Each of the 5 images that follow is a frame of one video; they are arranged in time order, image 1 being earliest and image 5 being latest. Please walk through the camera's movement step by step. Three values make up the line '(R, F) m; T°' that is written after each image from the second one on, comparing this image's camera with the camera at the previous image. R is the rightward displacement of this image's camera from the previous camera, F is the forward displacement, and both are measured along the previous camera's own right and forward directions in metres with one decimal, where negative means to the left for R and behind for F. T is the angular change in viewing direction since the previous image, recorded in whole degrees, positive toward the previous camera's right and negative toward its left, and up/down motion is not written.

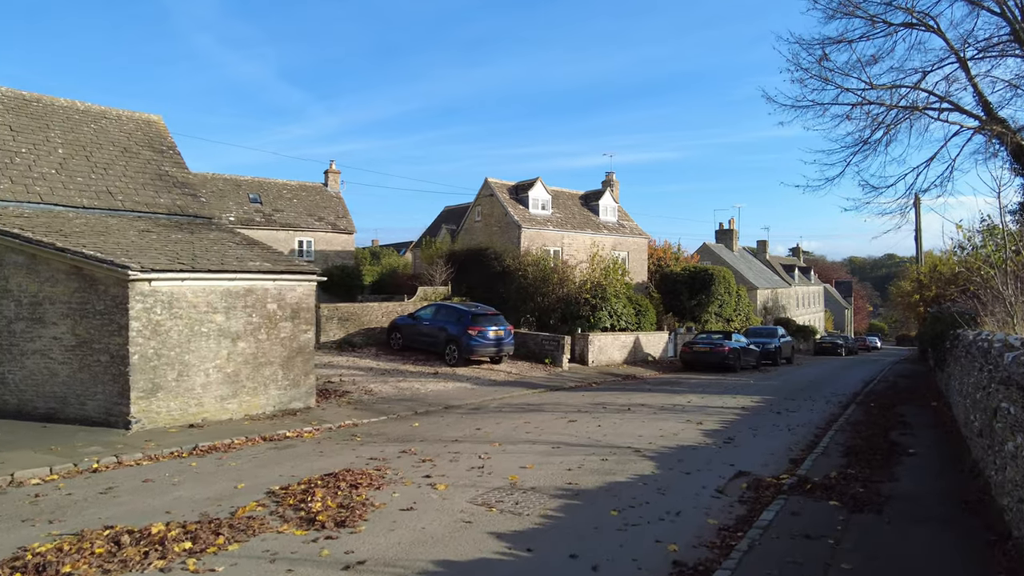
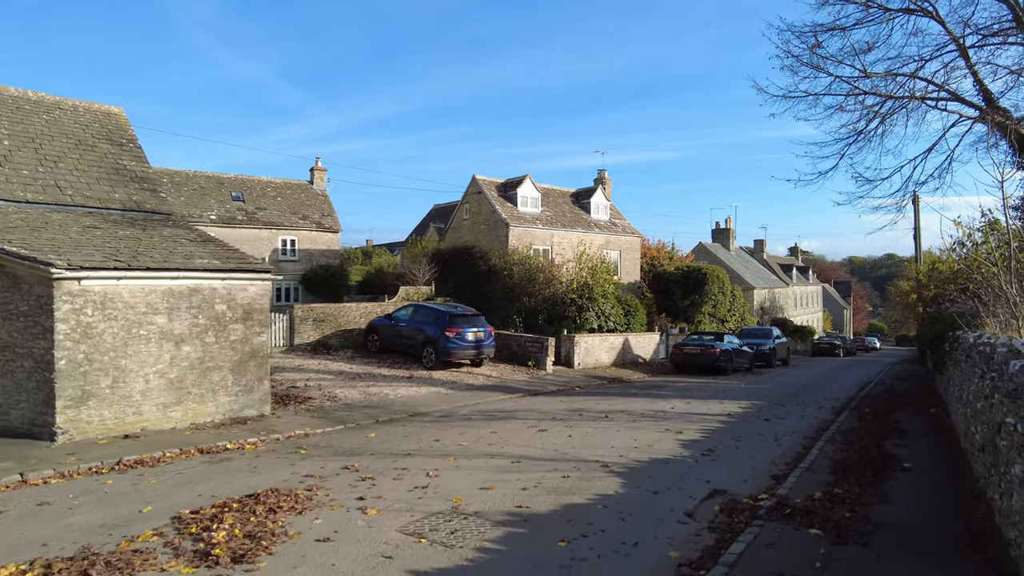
(+0.5, +0.7) m; 0°
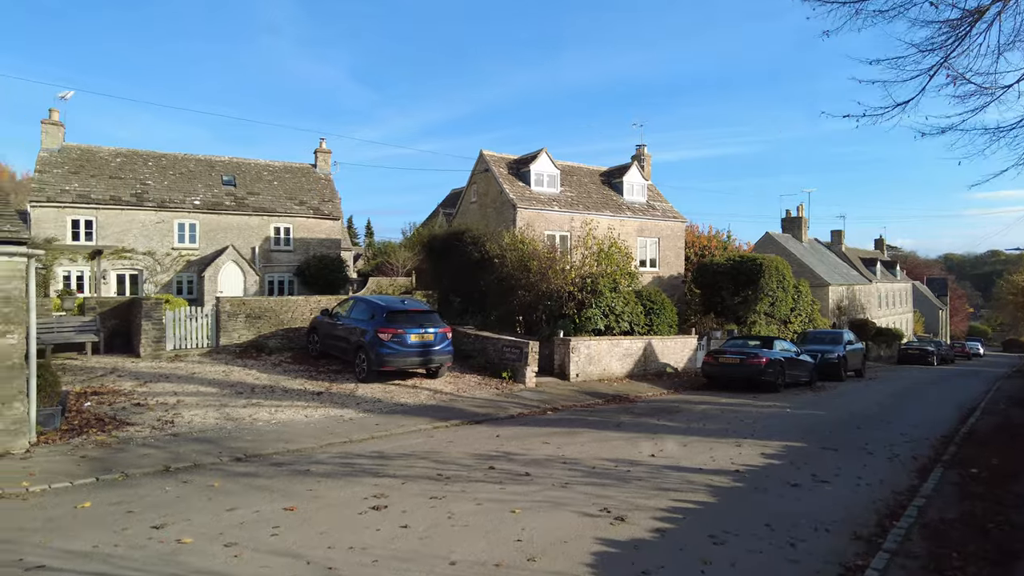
(+2.3, +4.3) m; -6°
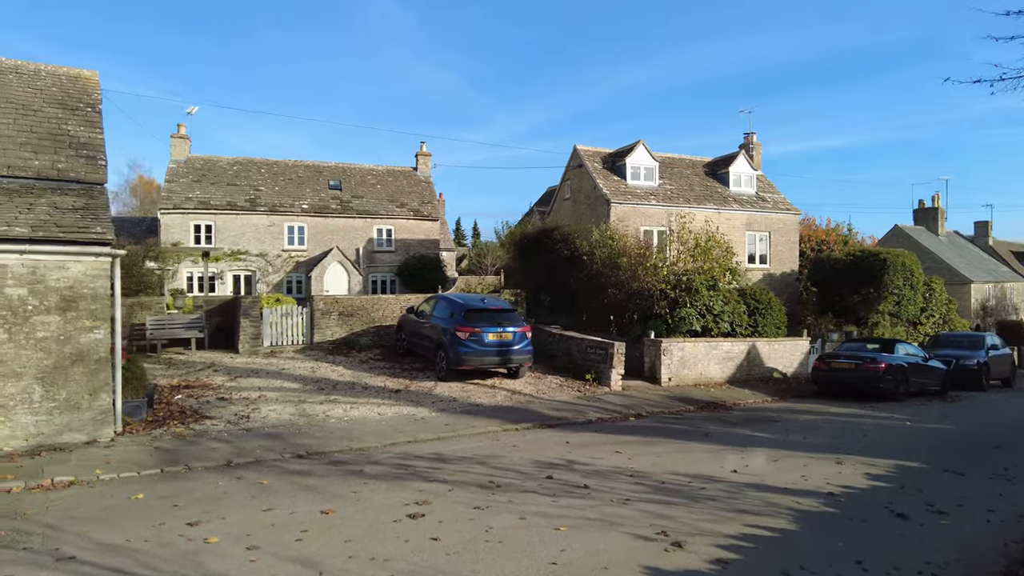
(+0.5, +0.5) m; -10°
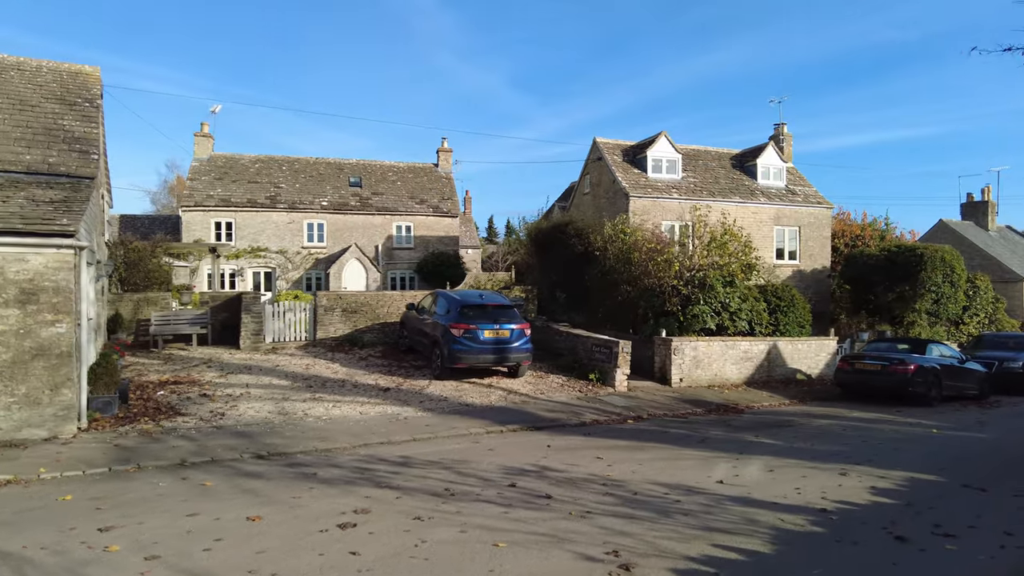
(+0.8, +0.5) m; -3°
